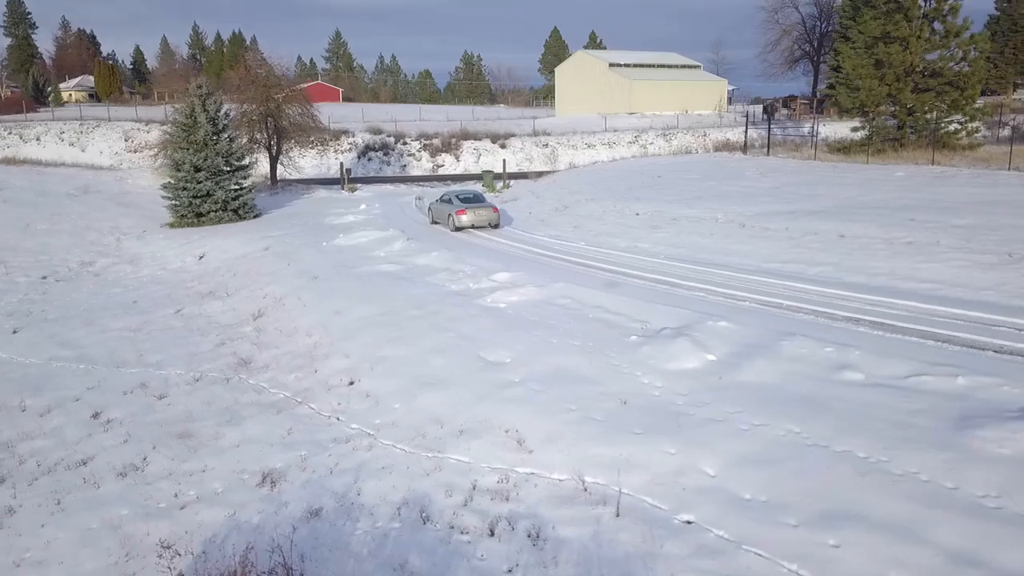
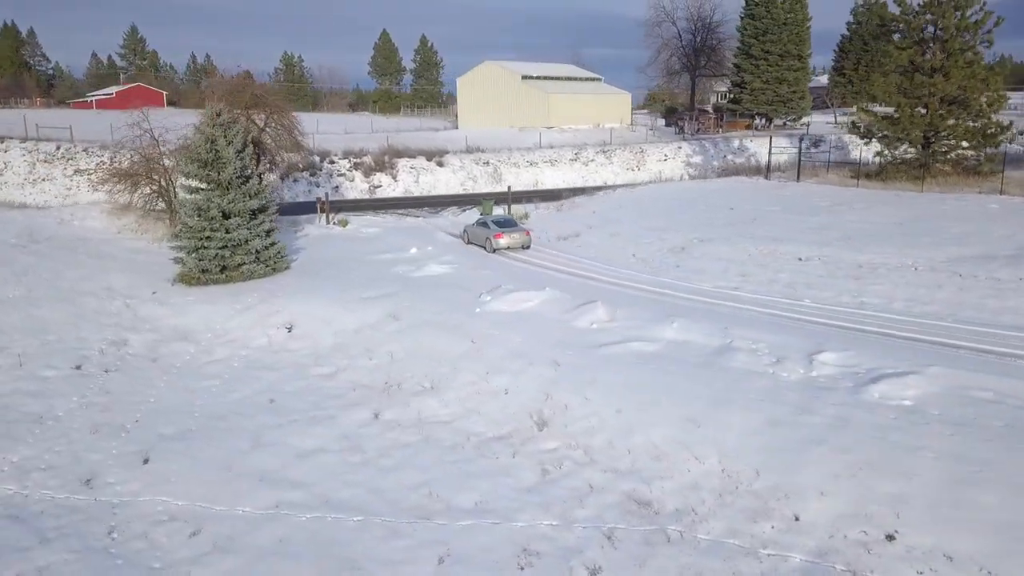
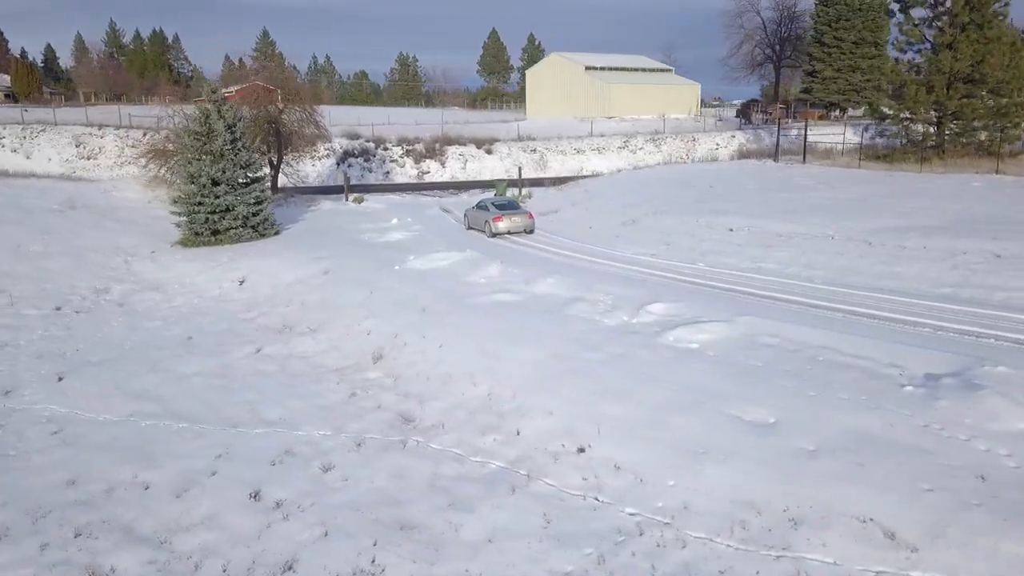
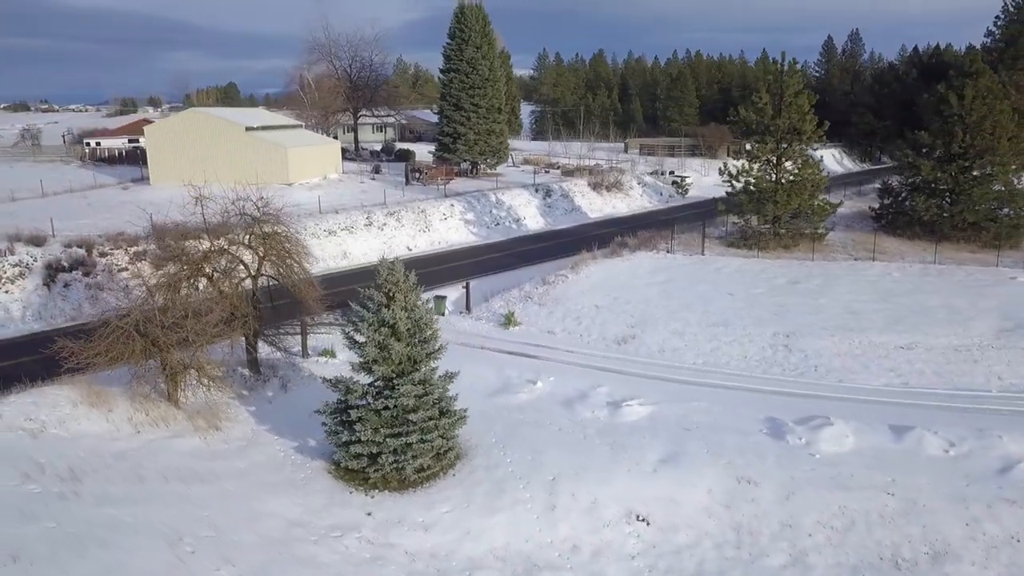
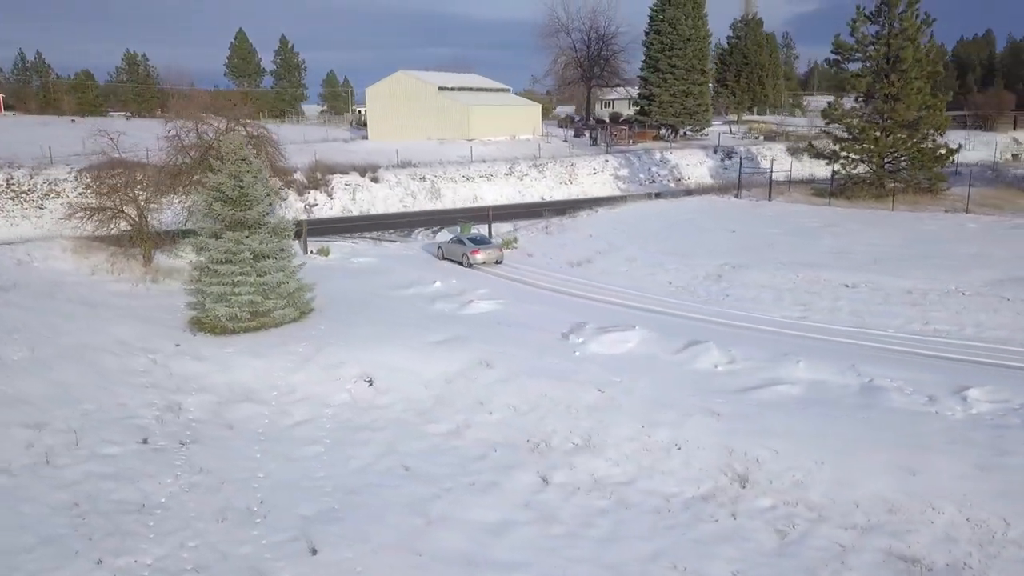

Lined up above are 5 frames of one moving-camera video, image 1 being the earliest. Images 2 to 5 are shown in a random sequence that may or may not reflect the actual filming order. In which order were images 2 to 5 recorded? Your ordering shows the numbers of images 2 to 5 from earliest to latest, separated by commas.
3, 2, 5, 4
